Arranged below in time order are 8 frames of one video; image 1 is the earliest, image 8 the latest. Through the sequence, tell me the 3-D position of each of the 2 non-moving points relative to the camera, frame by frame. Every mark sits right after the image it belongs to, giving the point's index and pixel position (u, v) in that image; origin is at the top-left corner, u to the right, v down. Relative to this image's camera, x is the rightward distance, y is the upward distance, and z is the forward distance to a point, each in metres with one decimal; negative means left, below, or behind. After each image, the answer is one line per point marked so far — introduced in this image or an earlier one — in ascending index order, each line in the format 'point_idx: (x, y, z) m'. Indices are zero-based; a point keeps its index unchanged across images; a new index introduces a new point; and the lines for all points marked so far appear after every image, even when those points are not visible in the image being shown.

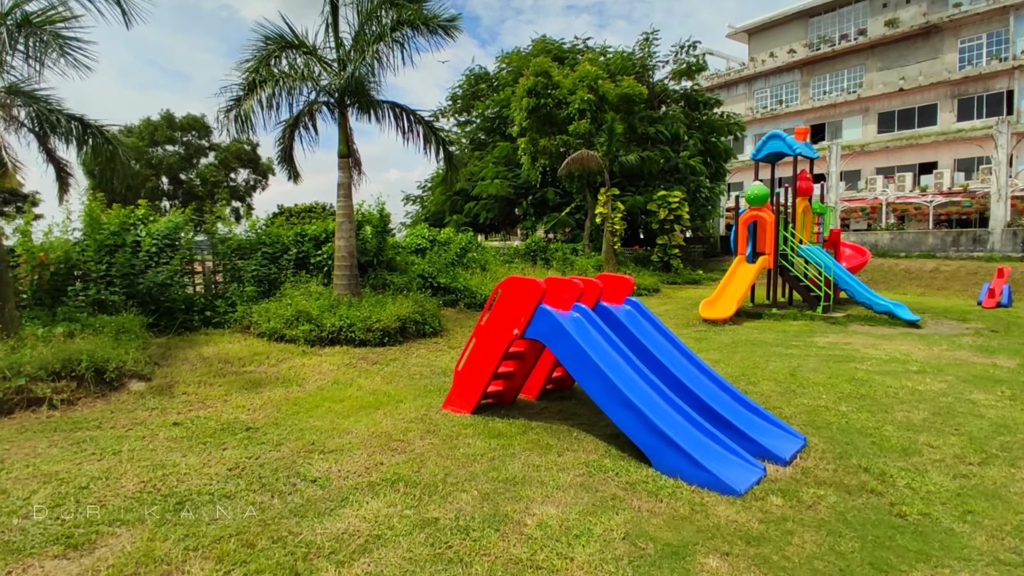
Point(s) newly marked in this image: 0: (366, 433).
0: (-1.1, -1.1, +4.4) m
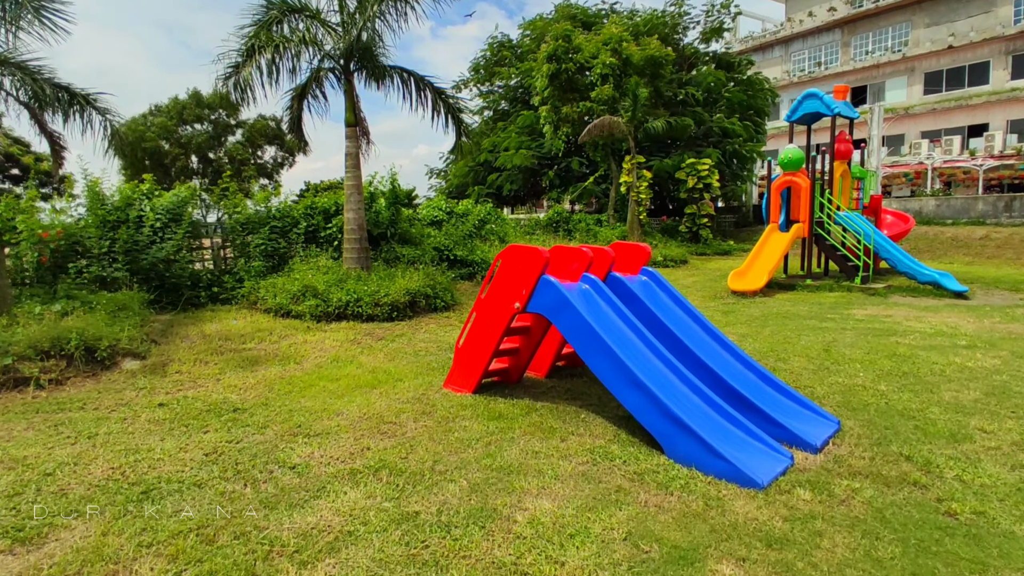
0: (-1.1, -0.9, +4.1) m
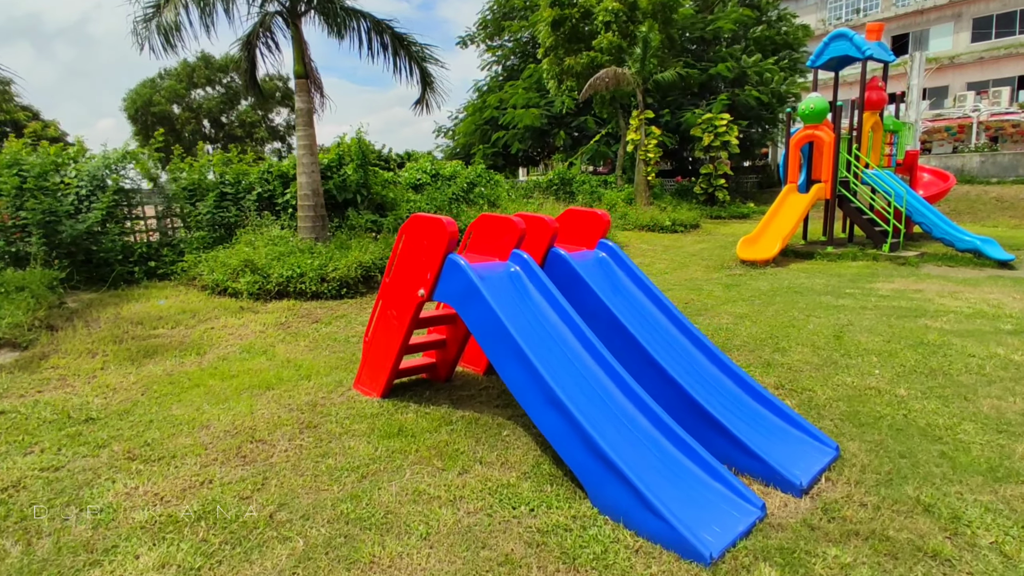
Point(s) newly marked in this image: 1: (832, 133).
0: (-1.6, -0.8, +3.3) m
1: (+5.1, +2.5, +9.6) m
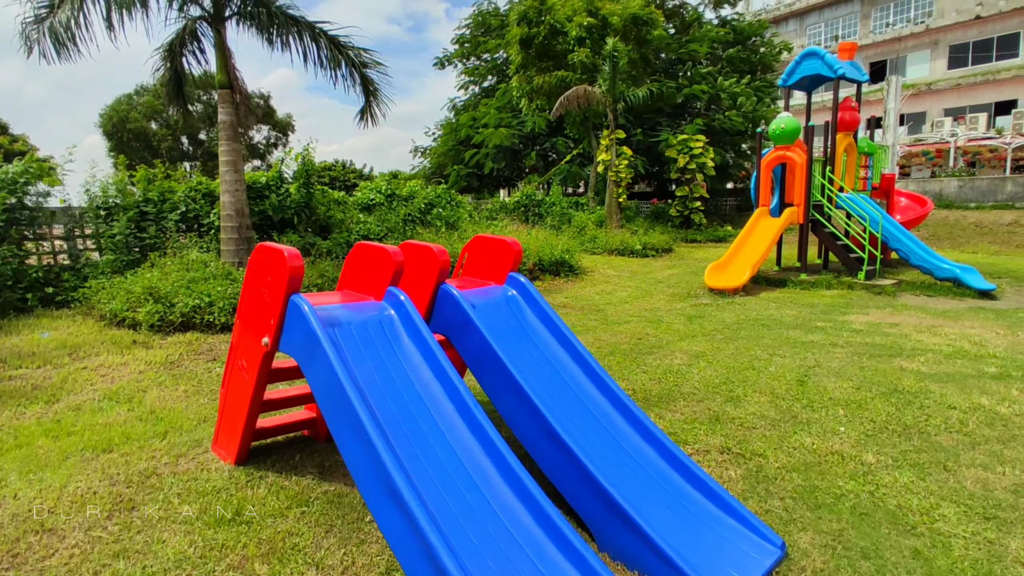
0: (-2.1, -1.0, +2.6) m
1: (+4.5, +2.0, +9.2) m
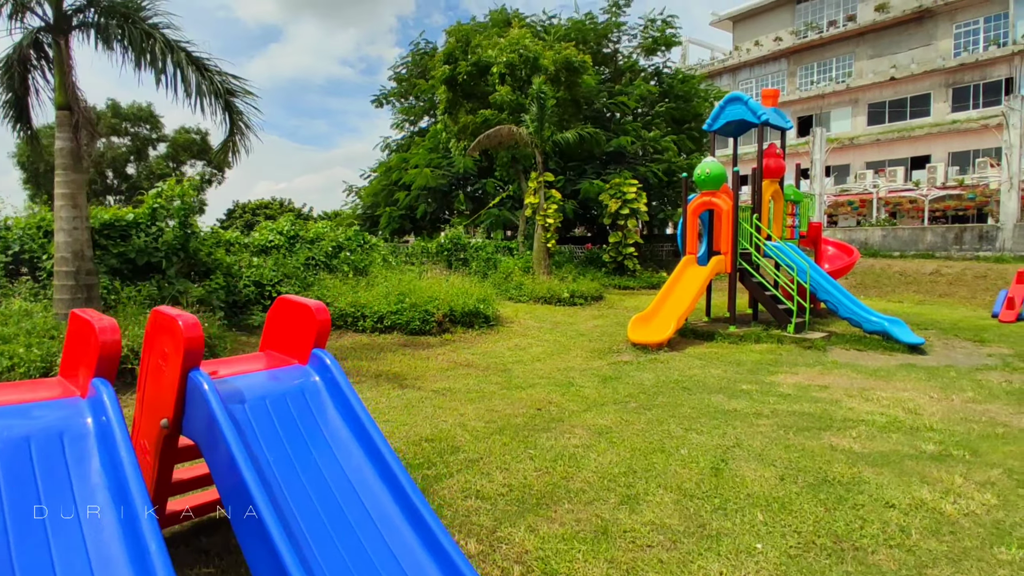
0: (-2.8, -1.2, +1.5) m
1: (+3.2, +1.3, +8.8) m
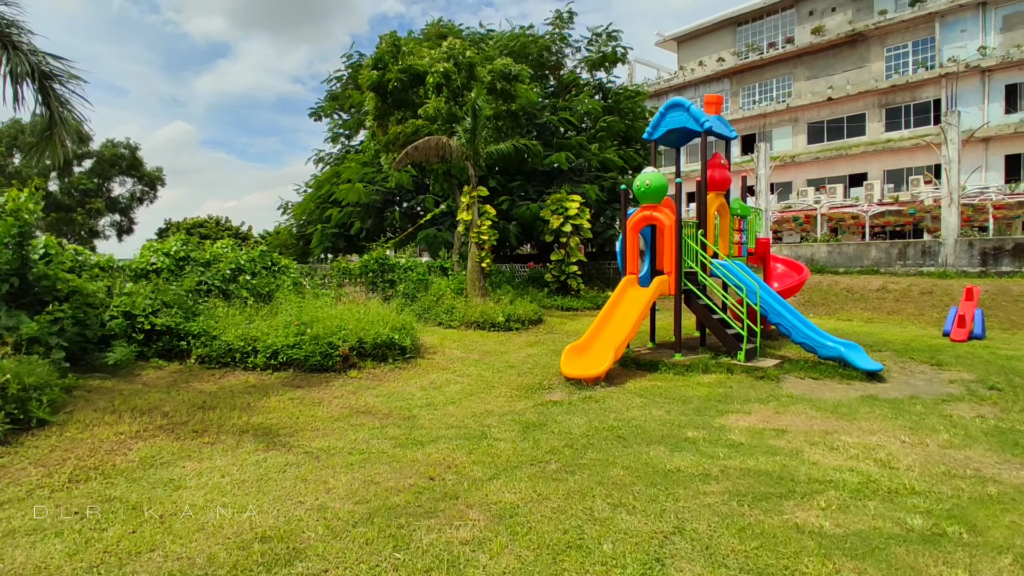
0: (-3.3, -1.4, +0.2) m
1: (+2.1, +1.0, +8.0) m
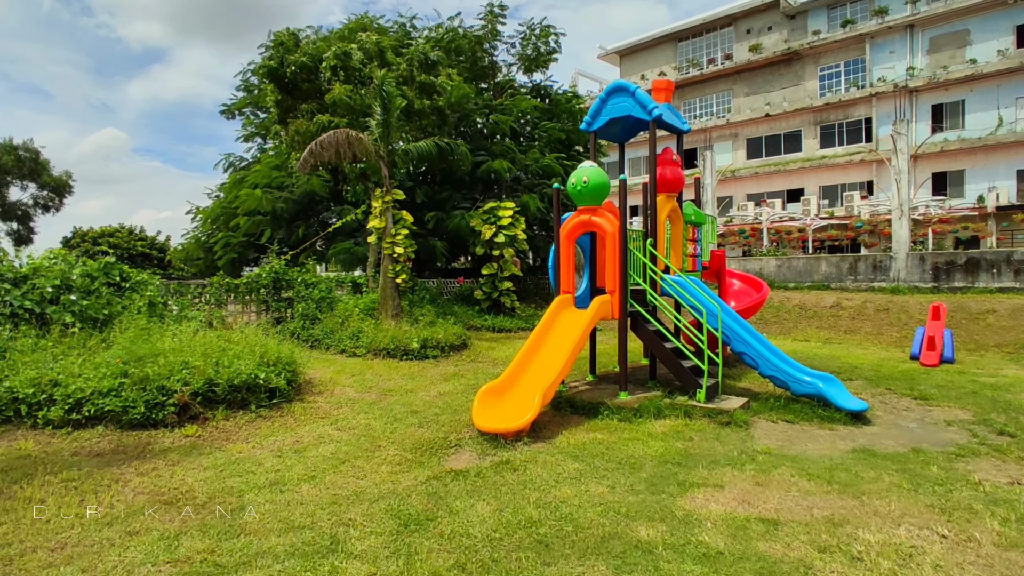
0: (-3.6, -1.4, -1.7) m
1: (+1.1, +0.7, +6.6) m
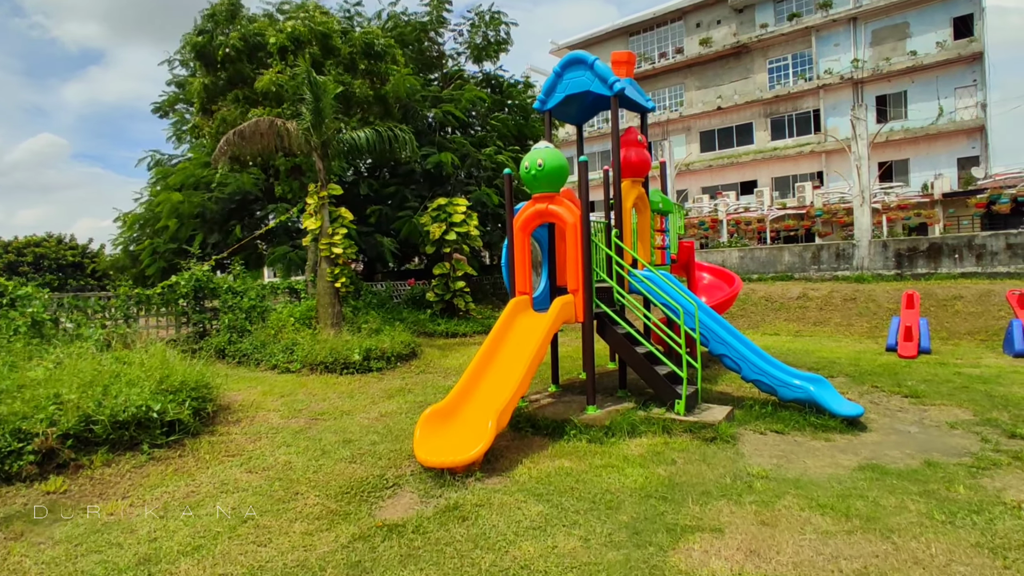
0: (-3.5, -1.6, -2.8) m
1: (+0.6, +0.7, +5.8) m
